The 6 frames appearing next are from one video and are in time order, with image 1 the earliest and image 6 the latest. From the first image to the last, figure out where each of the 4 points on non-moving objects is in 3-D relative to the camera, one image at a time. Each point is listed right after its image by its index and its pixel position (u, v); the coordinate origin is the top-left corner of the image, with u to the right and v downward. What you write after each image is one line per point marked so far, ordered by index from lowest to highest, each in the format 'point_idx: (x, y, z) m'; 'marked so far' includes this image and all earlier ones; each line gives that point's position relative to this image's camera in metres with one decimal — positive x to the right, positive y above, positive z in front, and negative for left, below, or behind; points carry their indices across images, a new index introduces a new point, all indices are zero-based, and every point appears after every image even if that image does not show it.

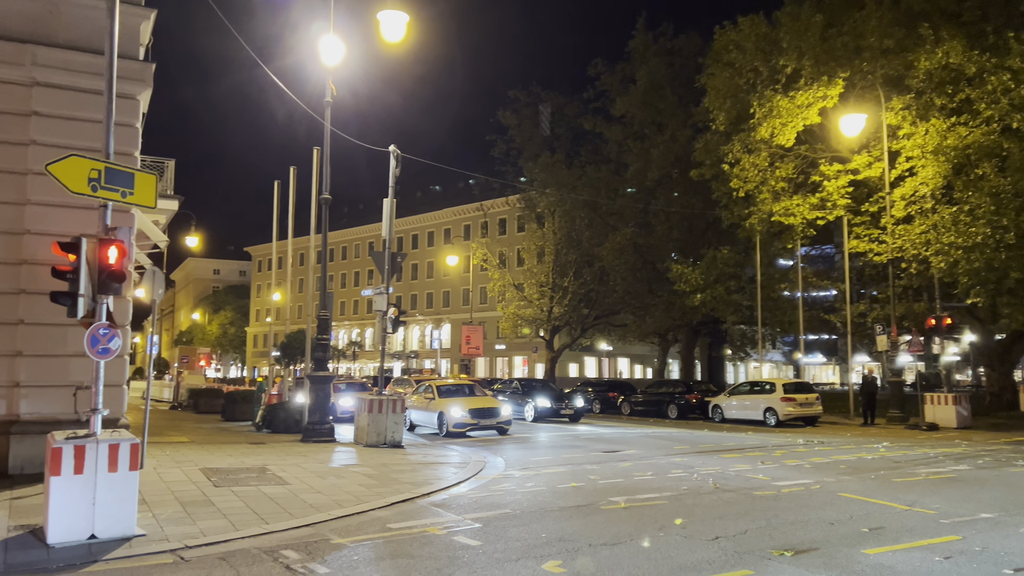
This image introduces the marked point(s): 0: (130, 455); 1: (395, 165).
0: (-3.0, -1.3, +6.2) m
1: (-2.0, +2.1, +13.3) m
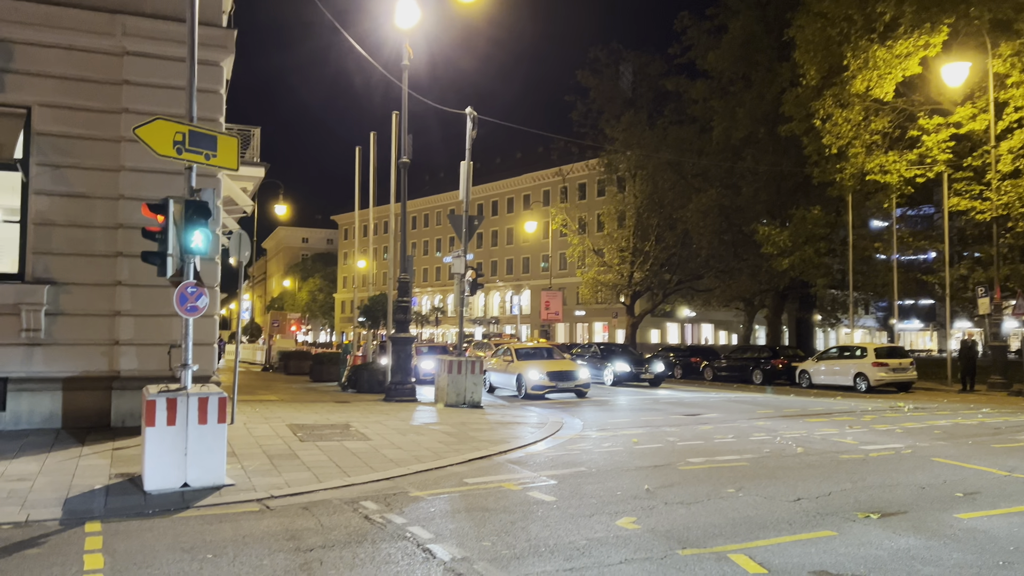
0: (-2.4, -1.0, +6.5) m
1: (-0.7, +2.7, +13.3) m
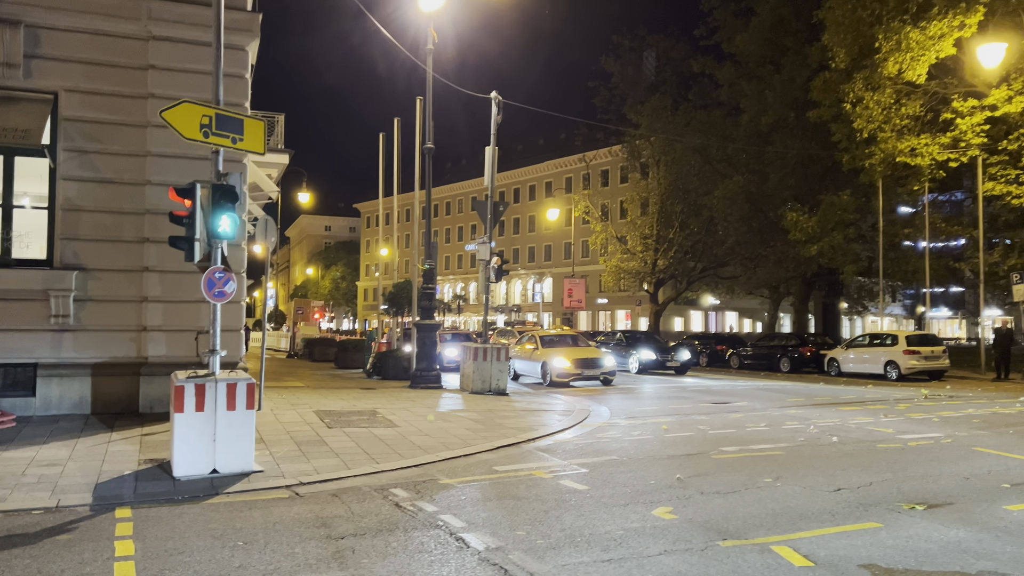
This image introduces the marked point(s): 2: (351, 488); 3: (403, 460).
0: (-2.2, -0.9, +6.4) m
1: (-0.3, +2.9, +13.1) m
2: (-1.2, -1.5, +6.0) m
3: (-1.0, -1.5, +7.1) m
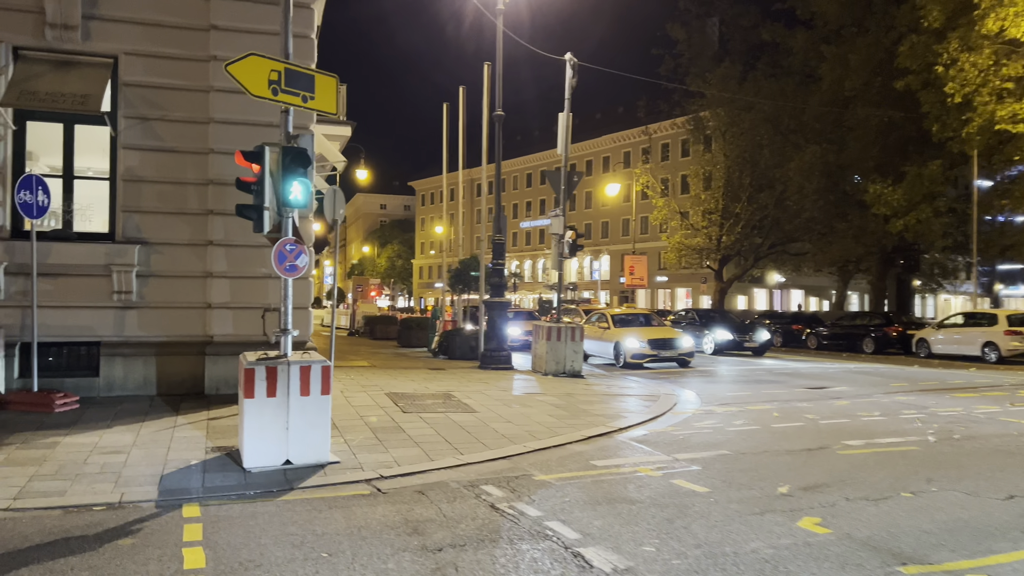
0: (-1.4, -0.7, +5.8) m
1: (+0.9, +3.3, +12.3) m
2: (-0.5, -1.3, +5.4) m
3: (-0.2, -1.3, +6.4) m
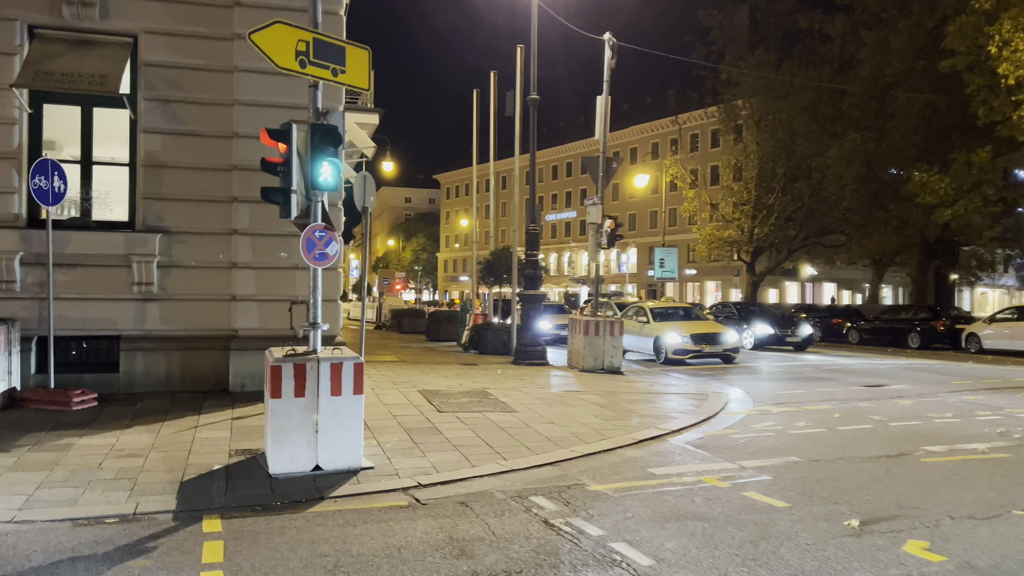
0: (-1.1, -0.6, +5.3) m
1: (+1.5, +3.4, +11.7) m
2: (-0.2, -1.3, +4.9) m
3: (+0.2, -1.3, +5.9) m
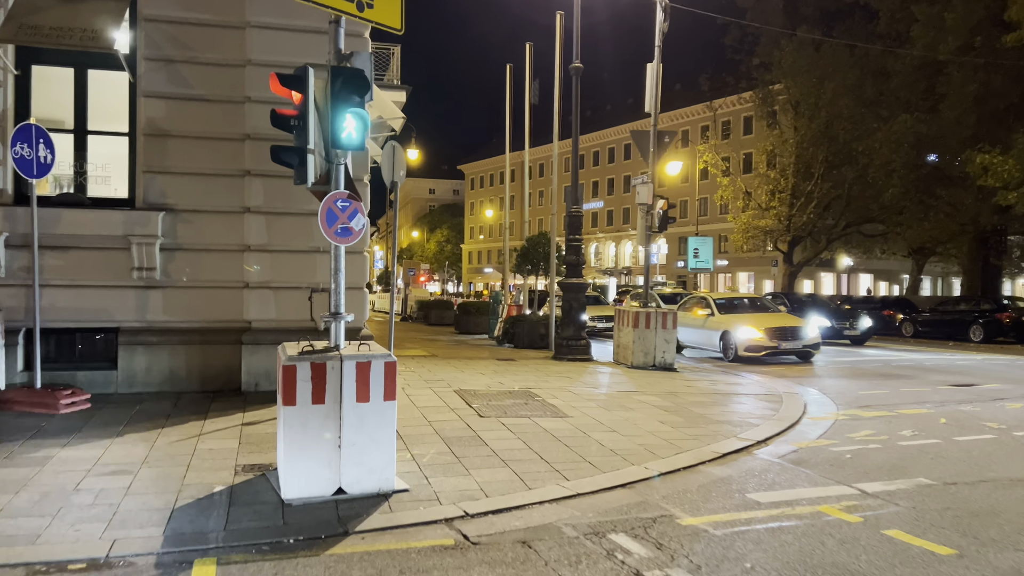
0: (-0.7, -0.5, +4.3) m
1: (+2.0, +3.6, +10.5) m
2: (+0.2, -1.2, +3.9) m
3: (+0.6, -1.2, +4.9) m
